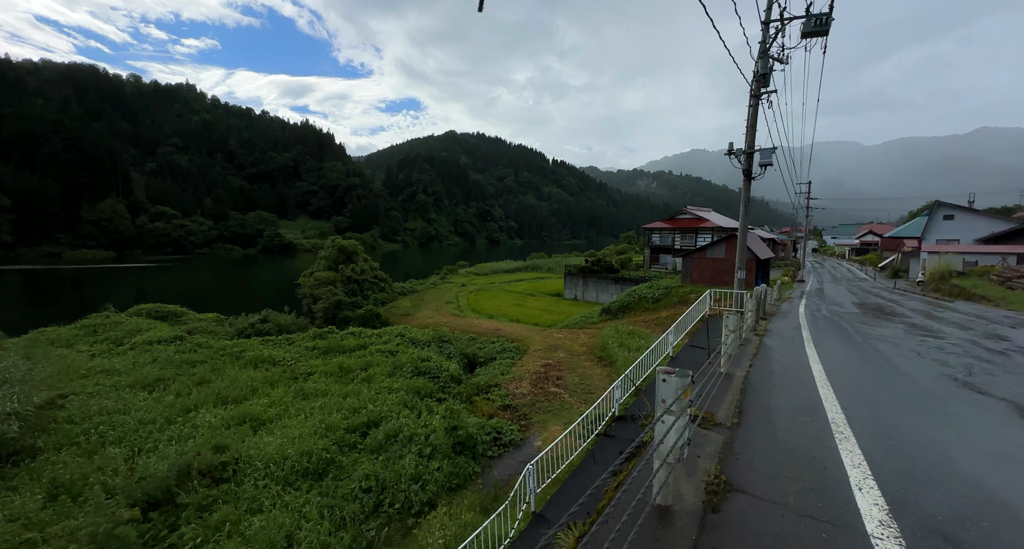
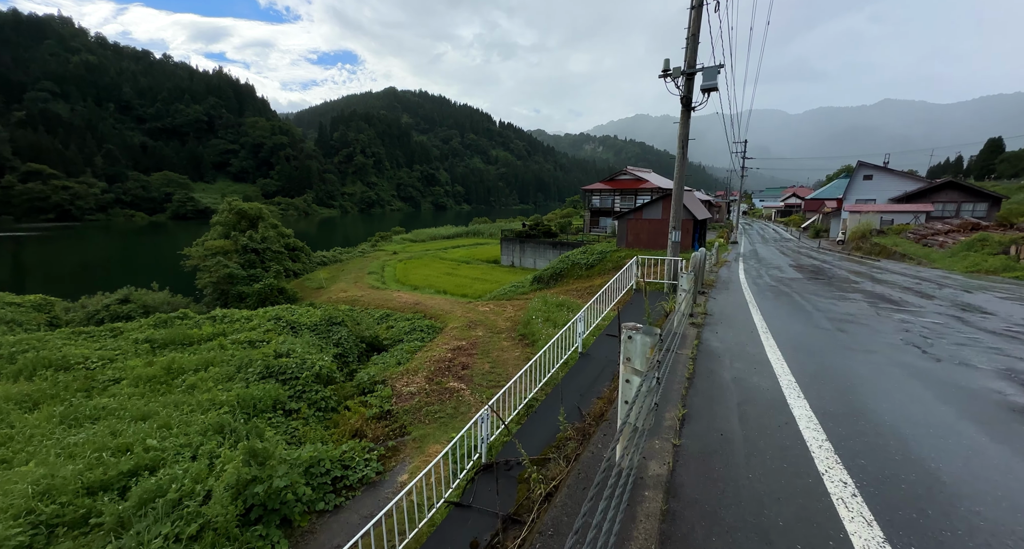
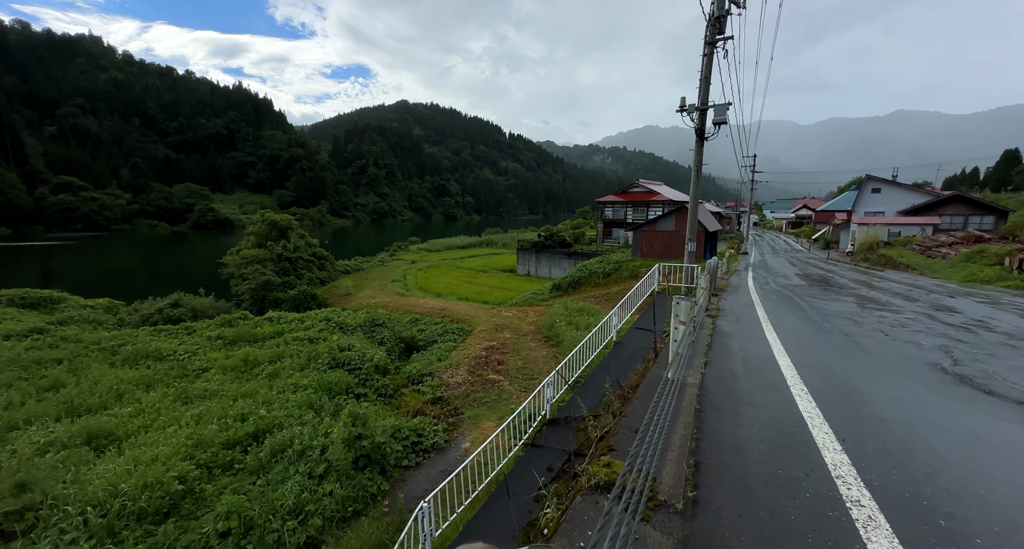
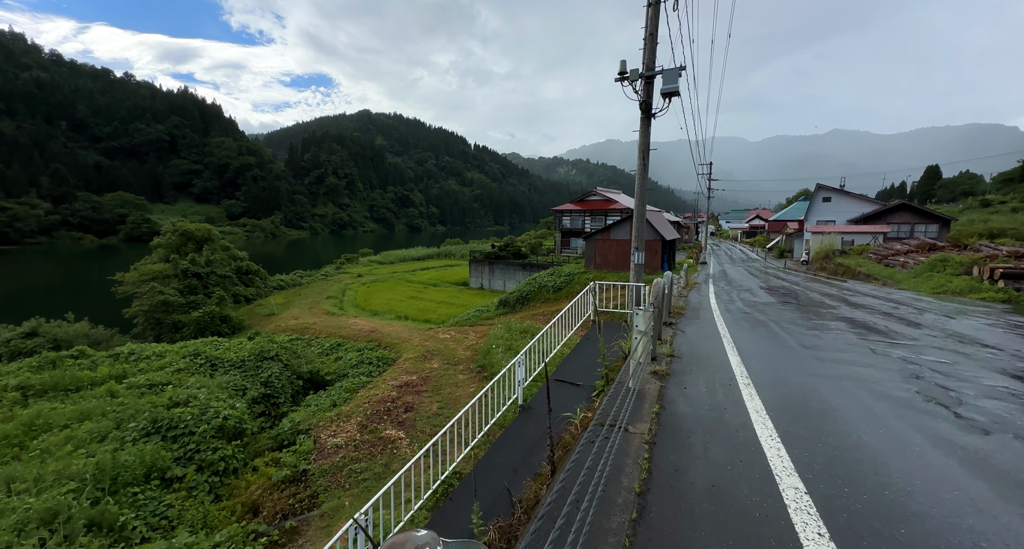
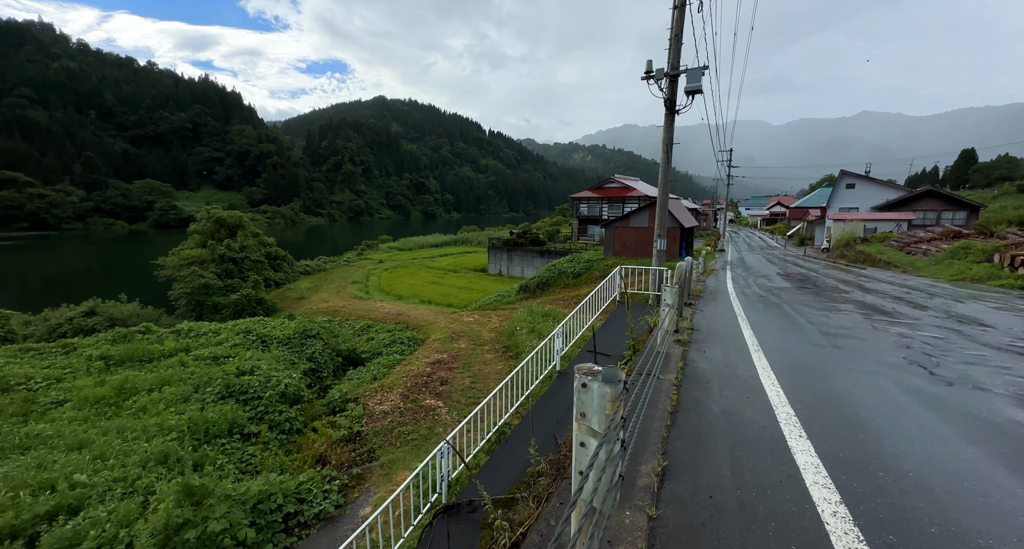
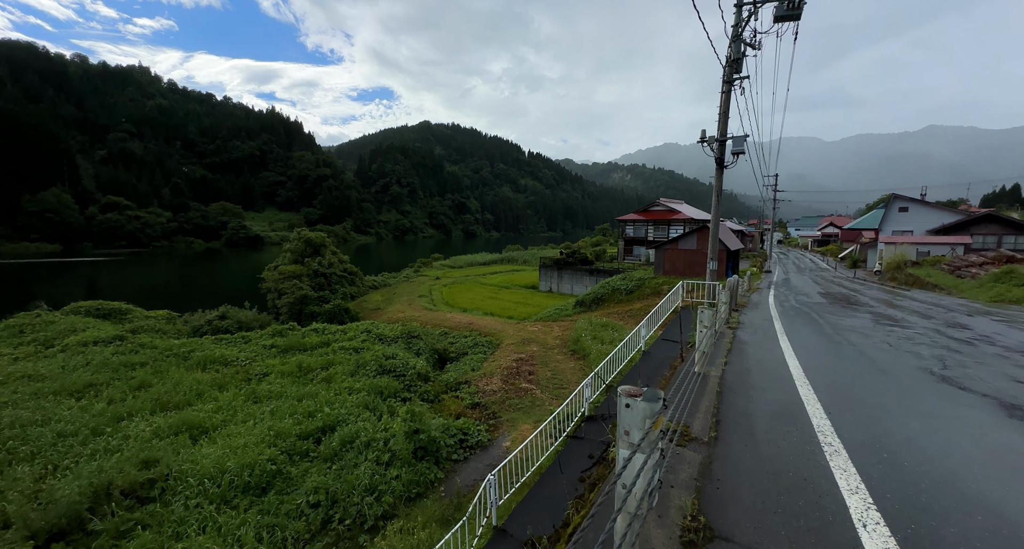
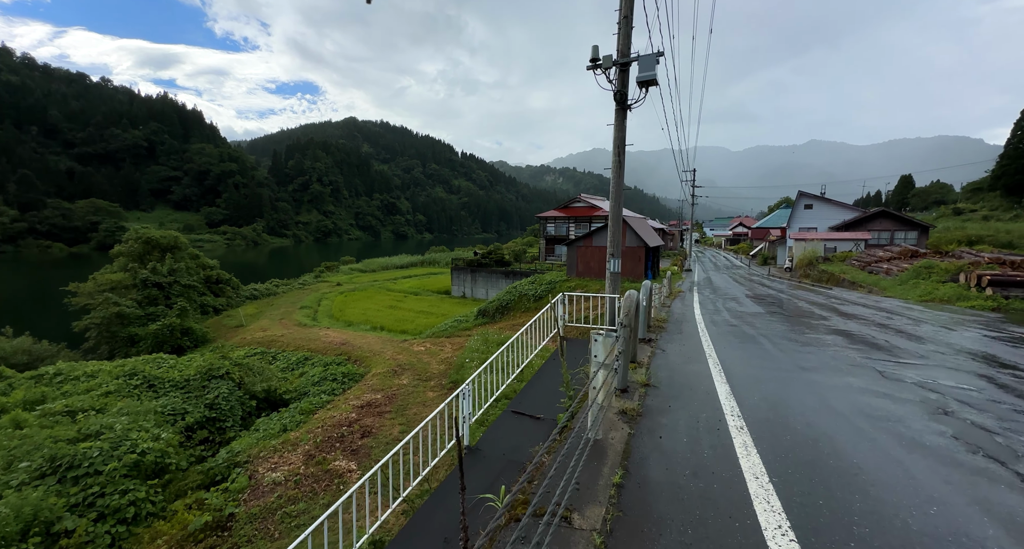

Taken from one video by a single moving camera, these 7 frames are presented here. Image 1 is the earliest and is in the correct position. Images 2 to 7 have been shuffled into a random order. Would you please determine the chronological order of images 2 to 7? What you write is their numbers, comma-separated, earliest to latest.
6, 3, 2, 5, 4, 7
